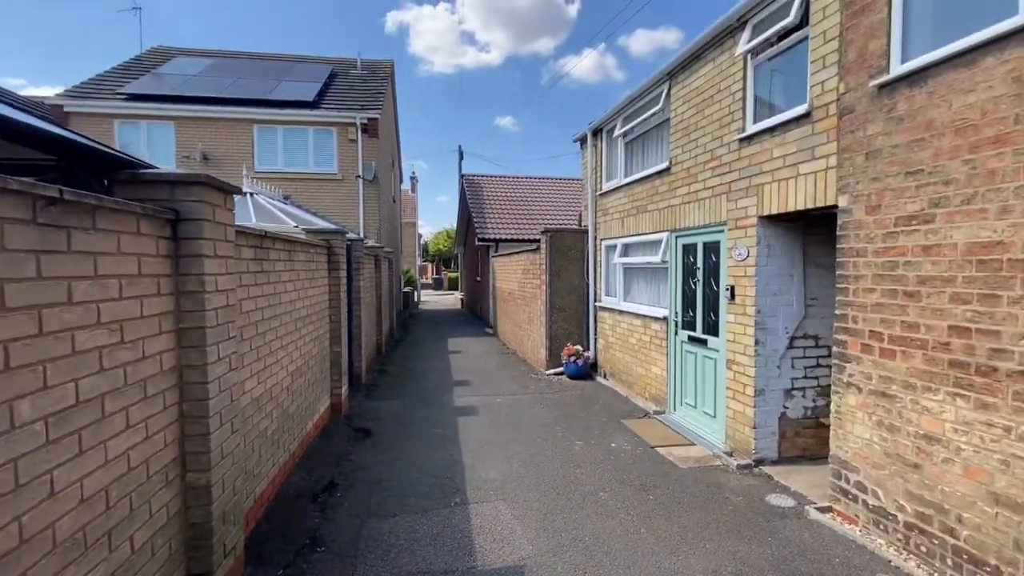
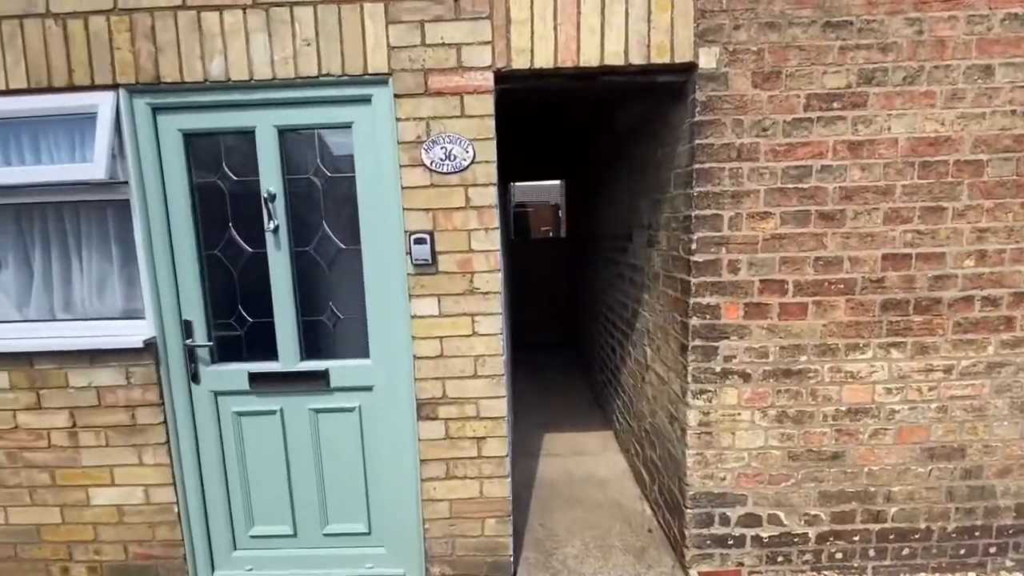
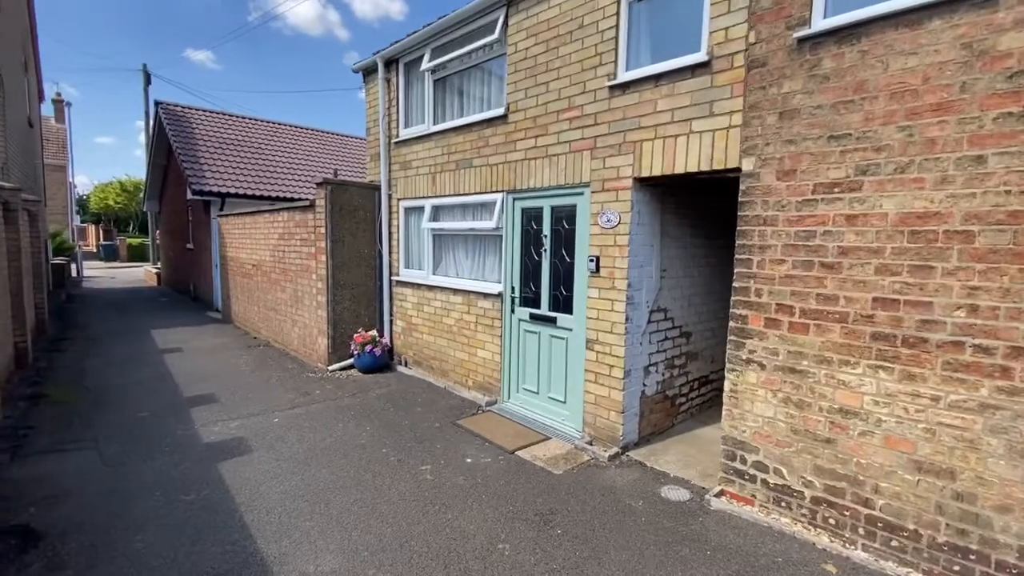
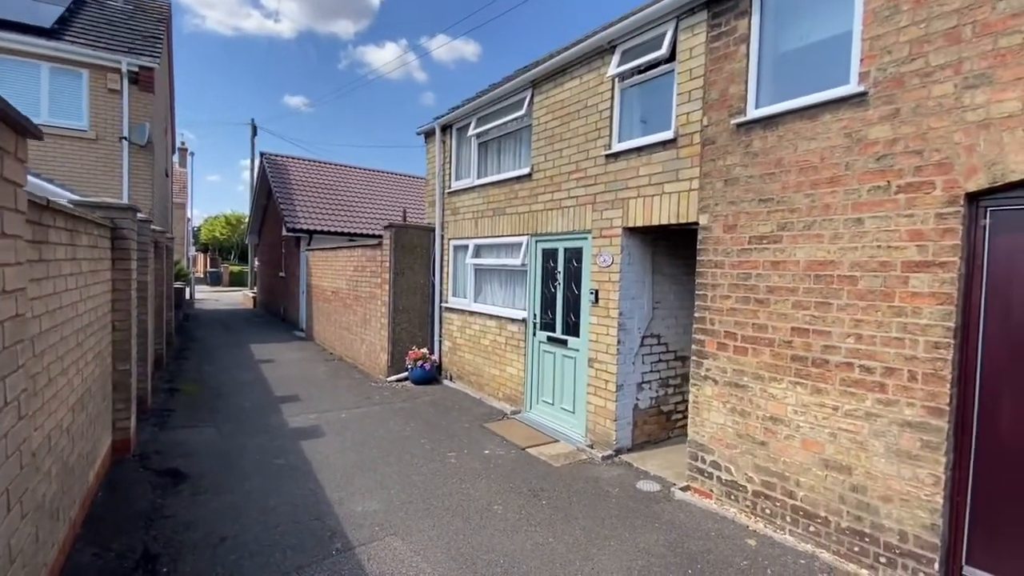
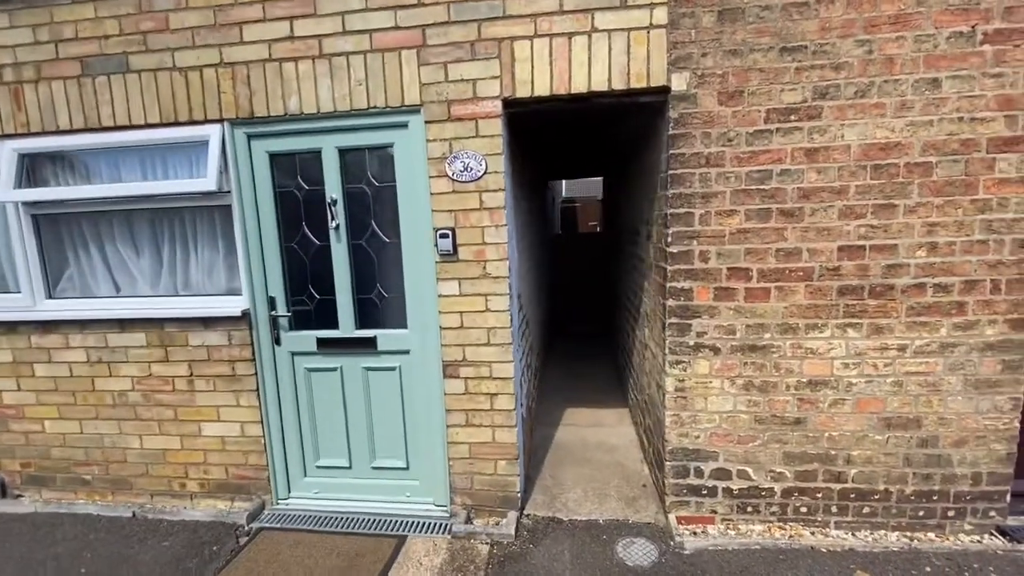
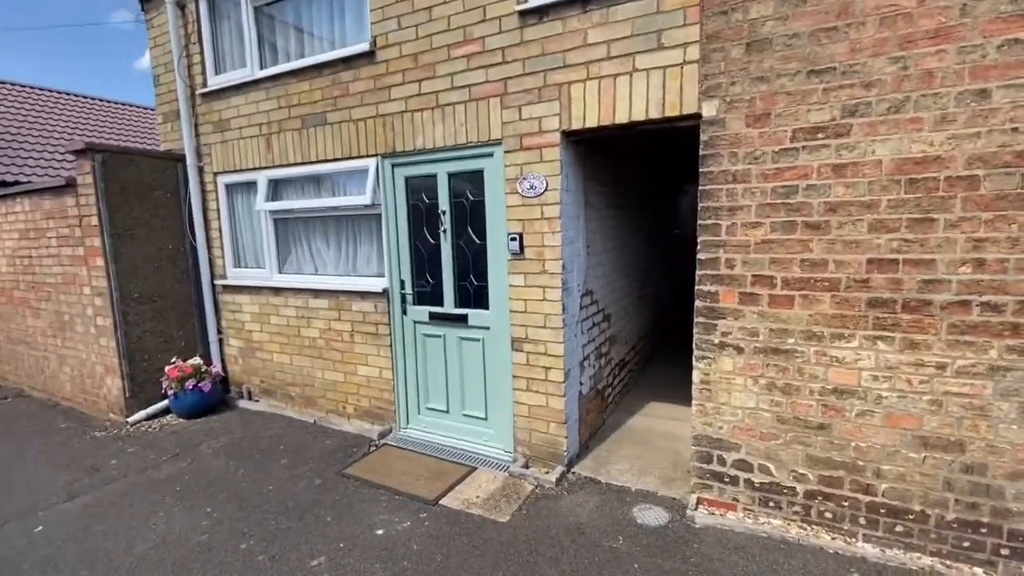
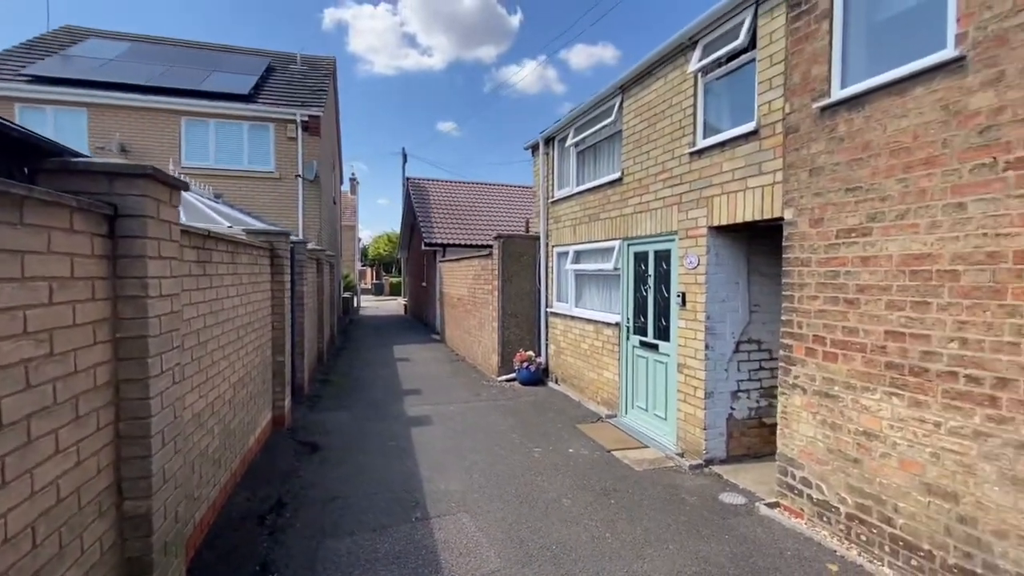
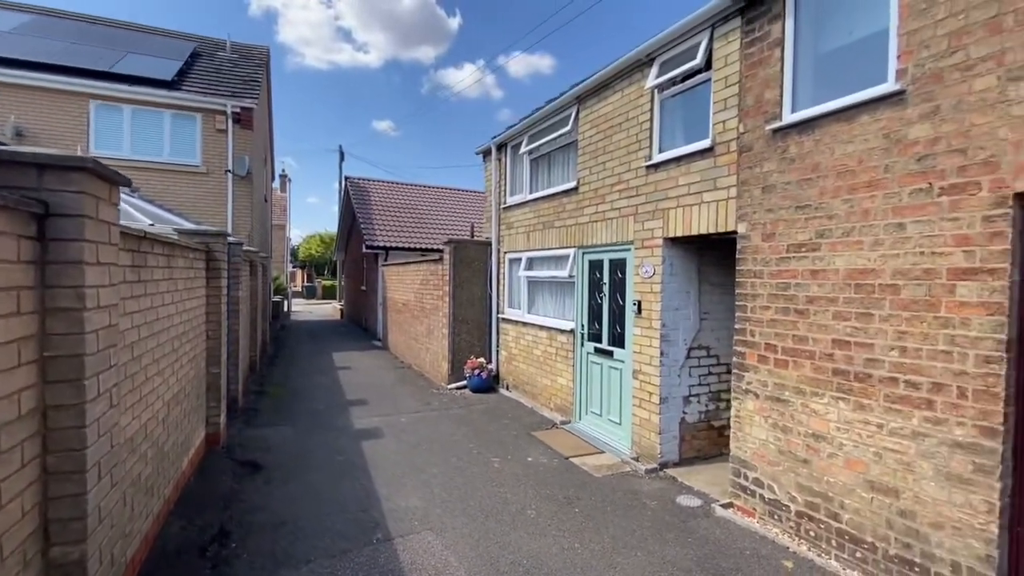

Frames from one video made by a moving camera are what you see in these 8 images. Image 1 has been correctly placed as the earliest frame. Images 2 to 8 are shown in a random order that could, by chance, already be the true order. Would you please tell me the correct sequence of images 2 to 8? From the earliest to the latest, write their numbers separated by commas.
7, 8, 4, 3, 6, 5, 2
